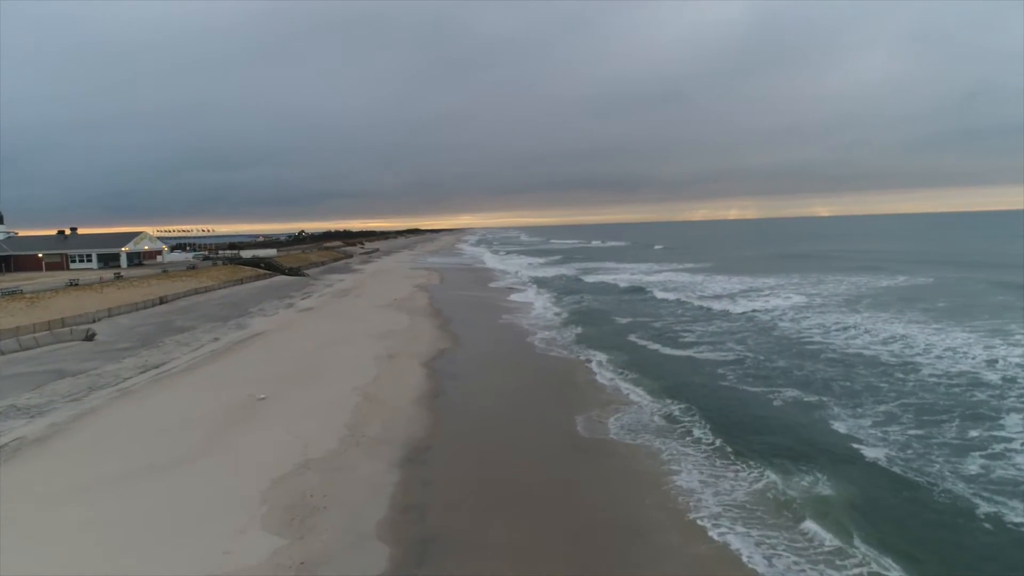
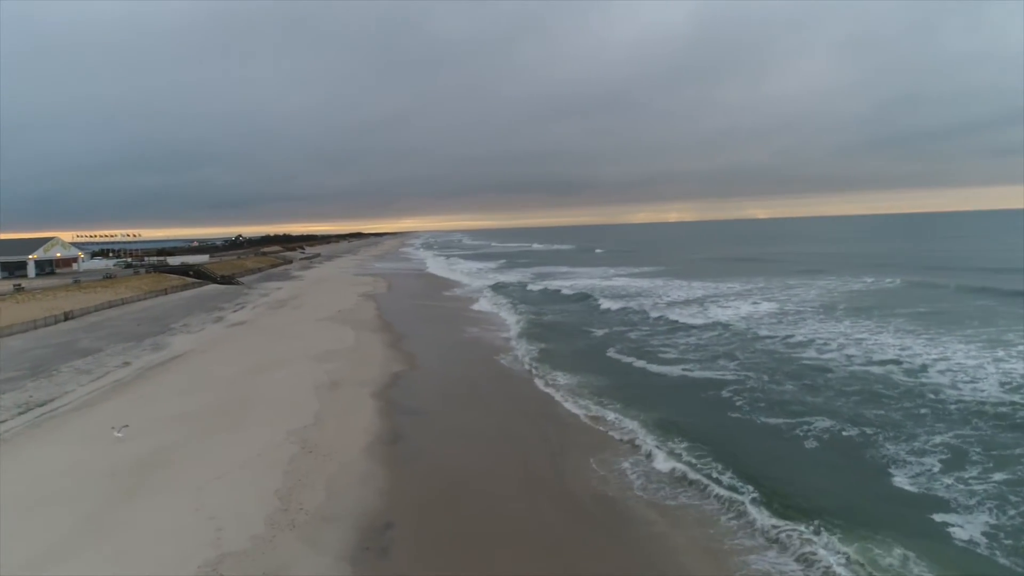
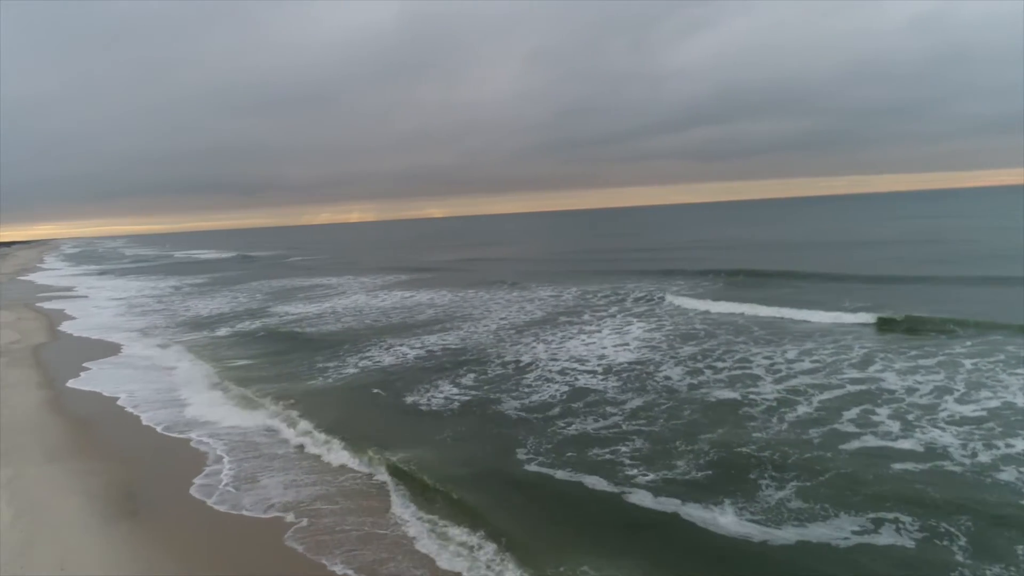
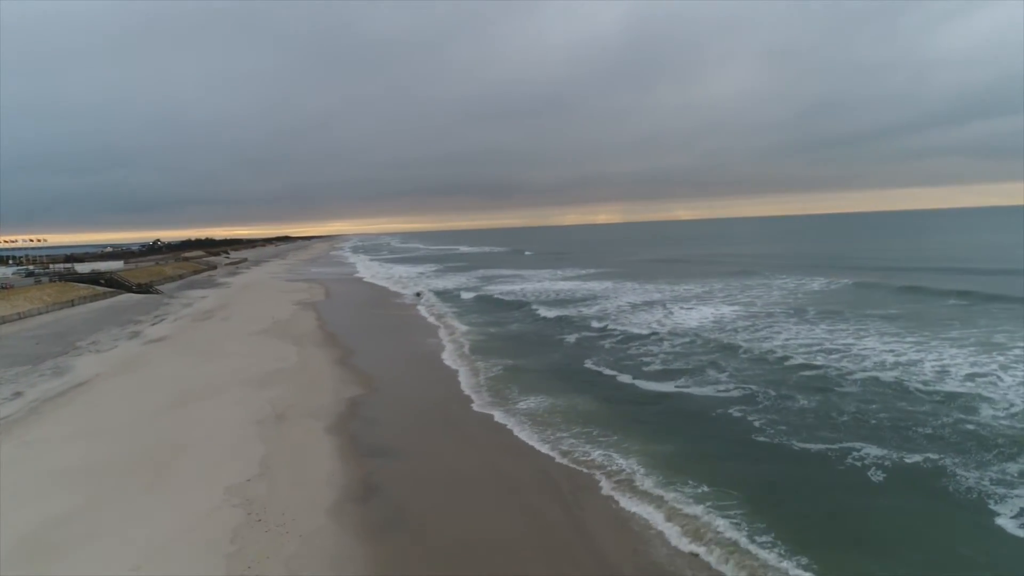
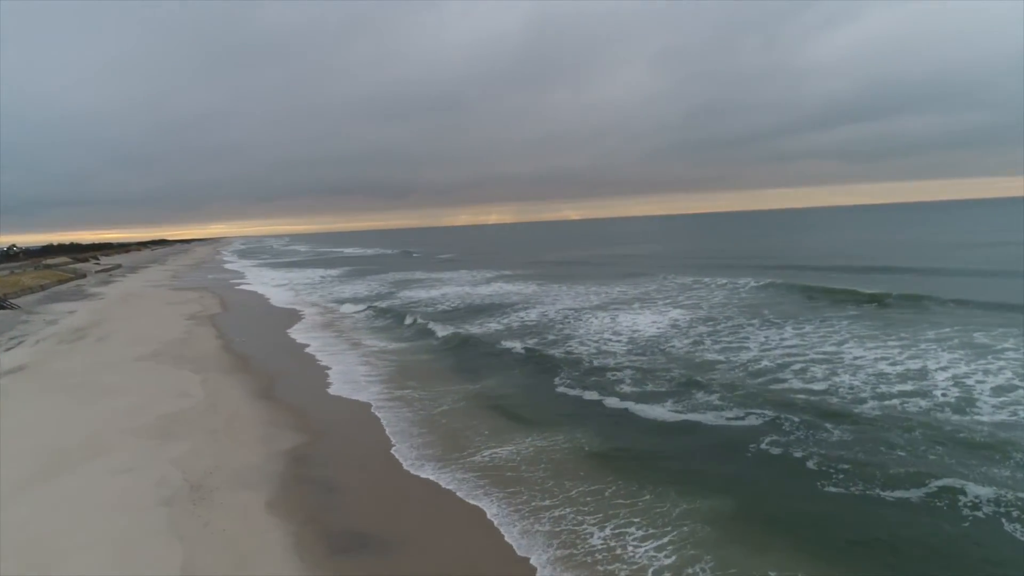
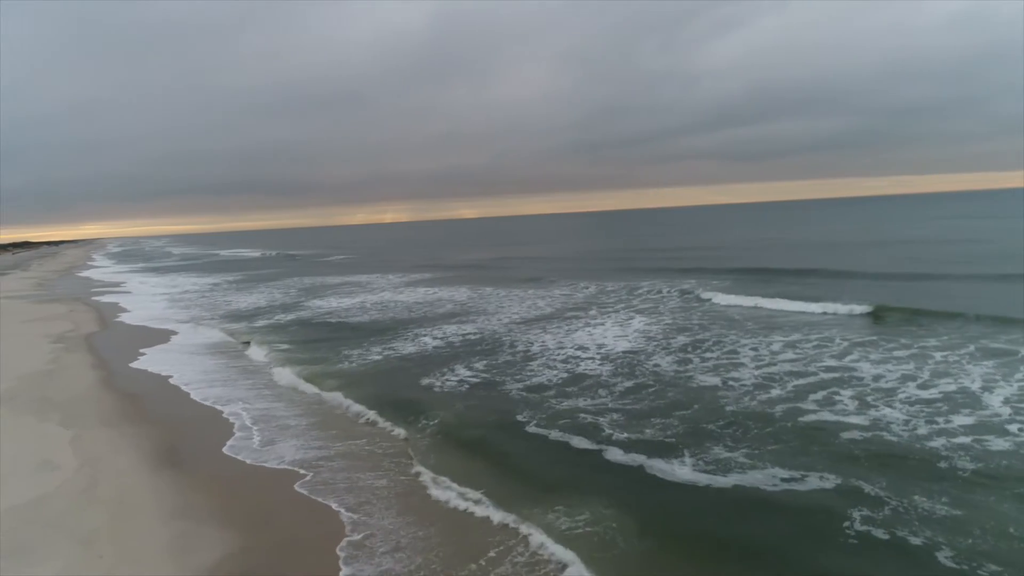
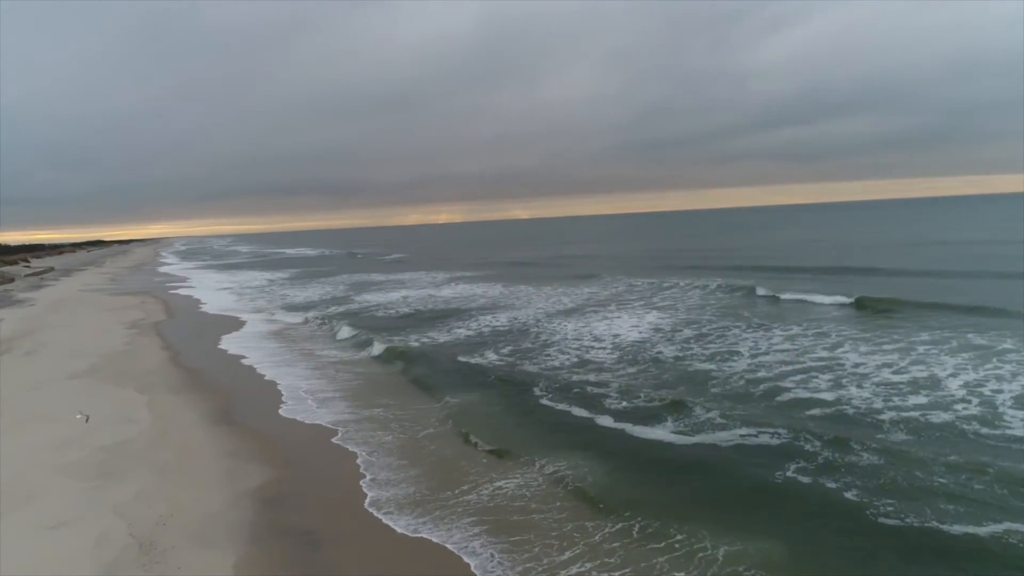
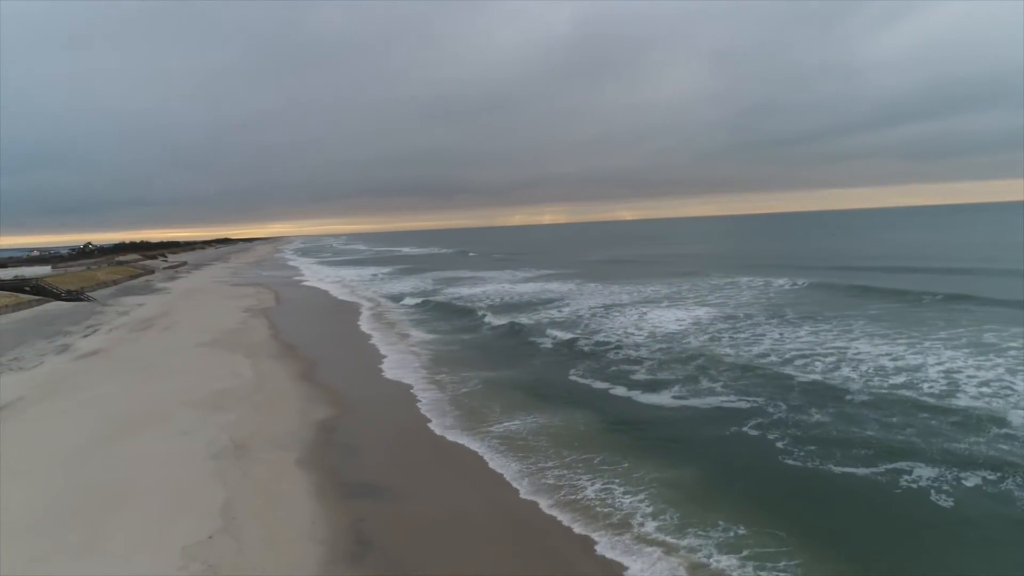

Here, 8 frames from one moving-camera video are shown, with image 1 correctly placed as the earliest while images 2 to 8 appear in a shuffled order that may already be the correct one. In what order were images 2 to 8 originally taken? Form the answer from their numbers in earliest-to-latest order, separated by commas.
2, 4, 8, 5, 7, 6, 3
